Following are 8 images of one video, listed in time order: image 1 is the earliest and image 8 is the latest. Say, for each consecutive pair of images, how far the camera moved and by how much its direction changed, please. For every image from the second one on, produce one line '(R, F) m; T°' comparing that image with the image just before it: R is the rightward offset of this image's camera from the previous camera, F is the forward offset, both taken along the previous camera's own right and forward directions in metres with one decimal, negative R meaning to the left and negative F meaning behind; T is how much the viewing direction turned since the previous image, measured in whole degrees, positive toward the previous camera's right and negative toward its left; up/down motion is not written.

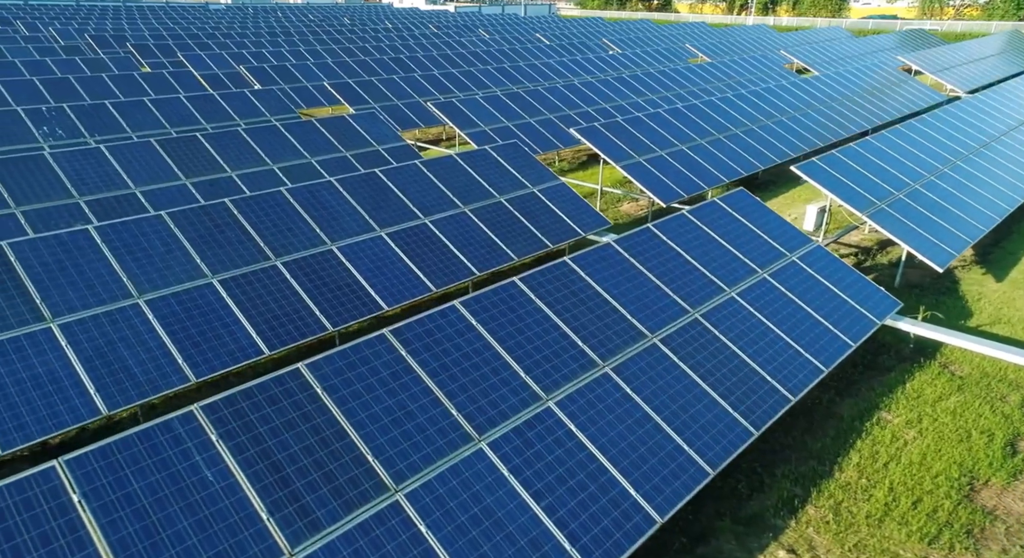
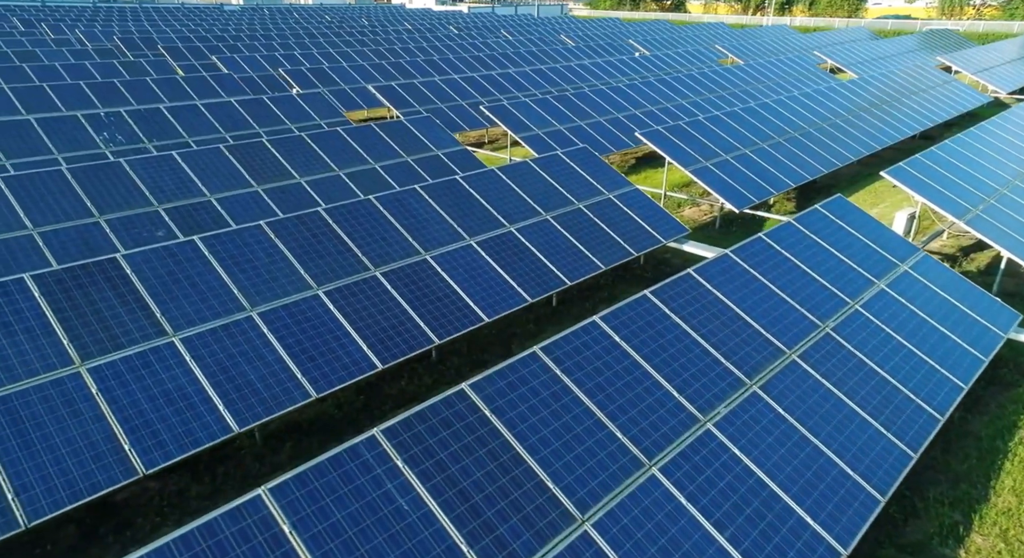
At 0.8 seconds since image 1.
(-1.5, +0.1) m; -1°
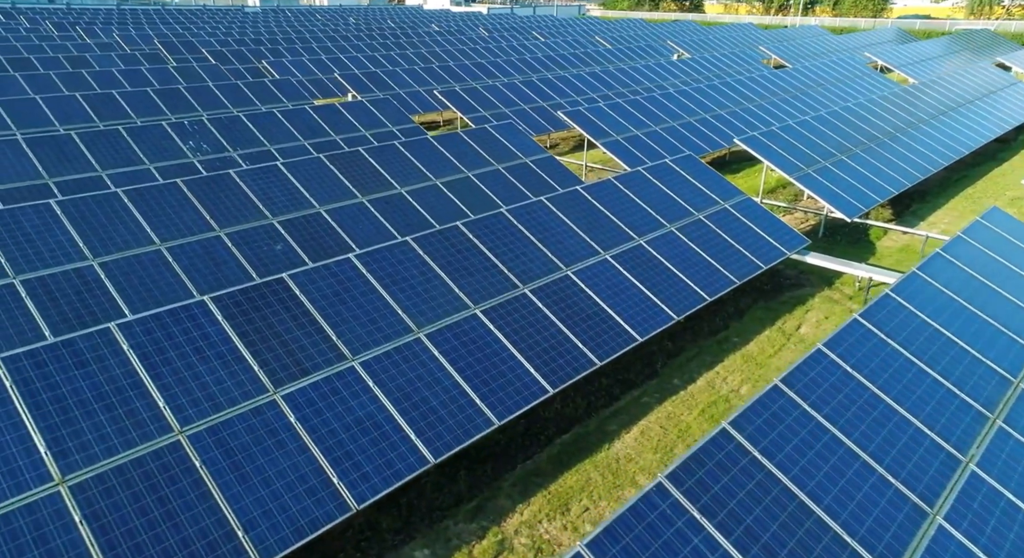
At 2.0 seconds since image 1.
(-2.3, +0.3) m; -1°
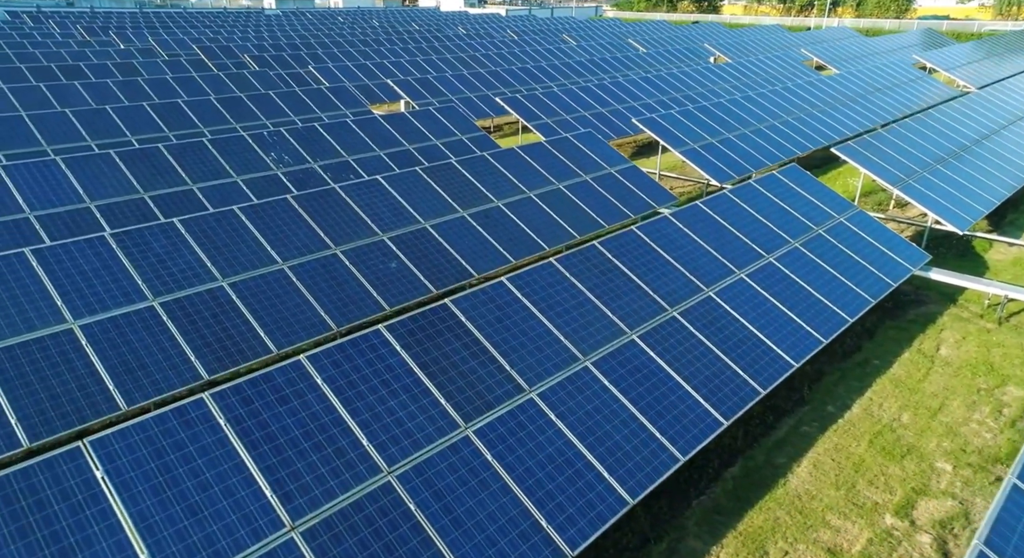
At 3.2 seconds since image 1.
(-2.1, +0.3) m; -1°
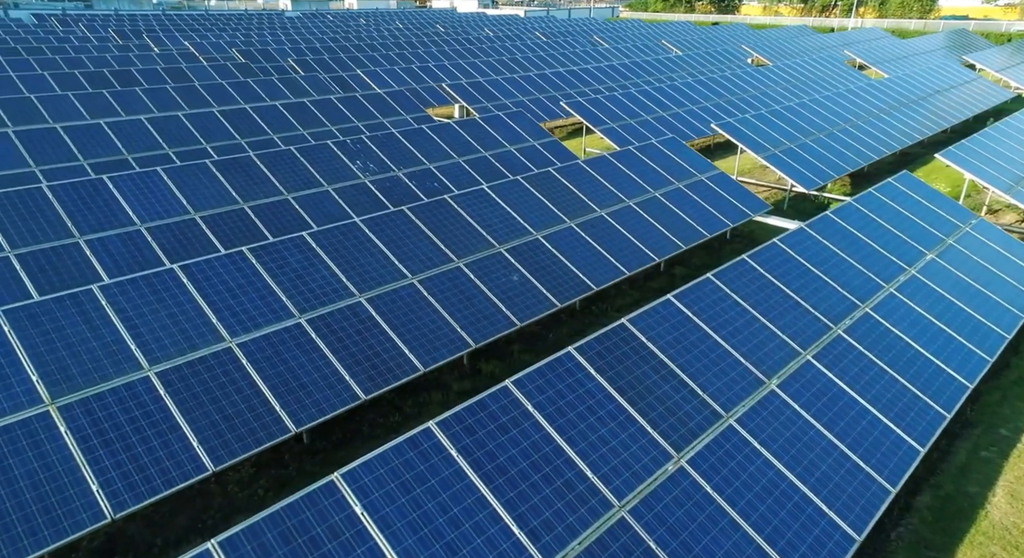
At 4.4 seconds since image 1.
(-2.2, +0.3) m; -1°
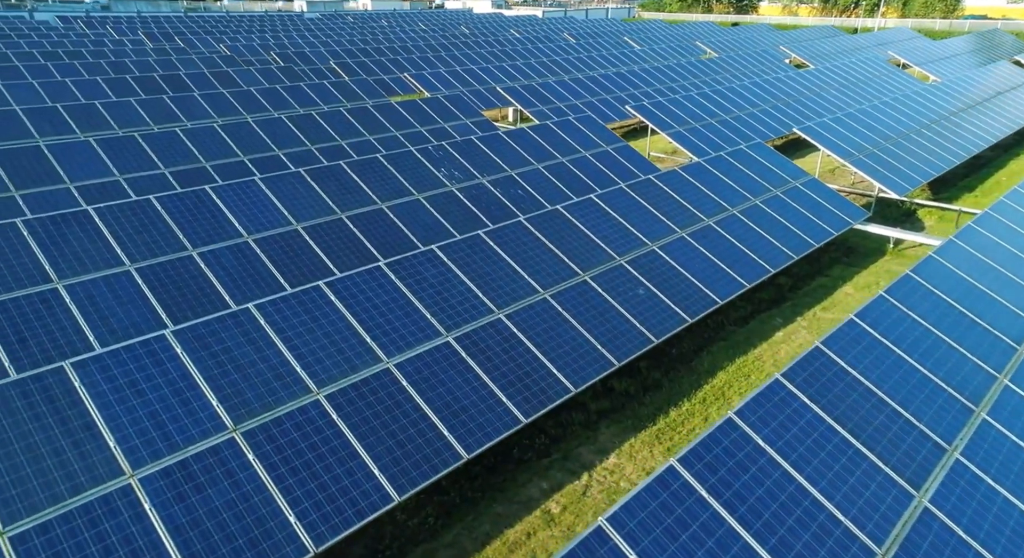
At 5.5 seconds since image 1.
(-2.2, +0.4) m; -1°
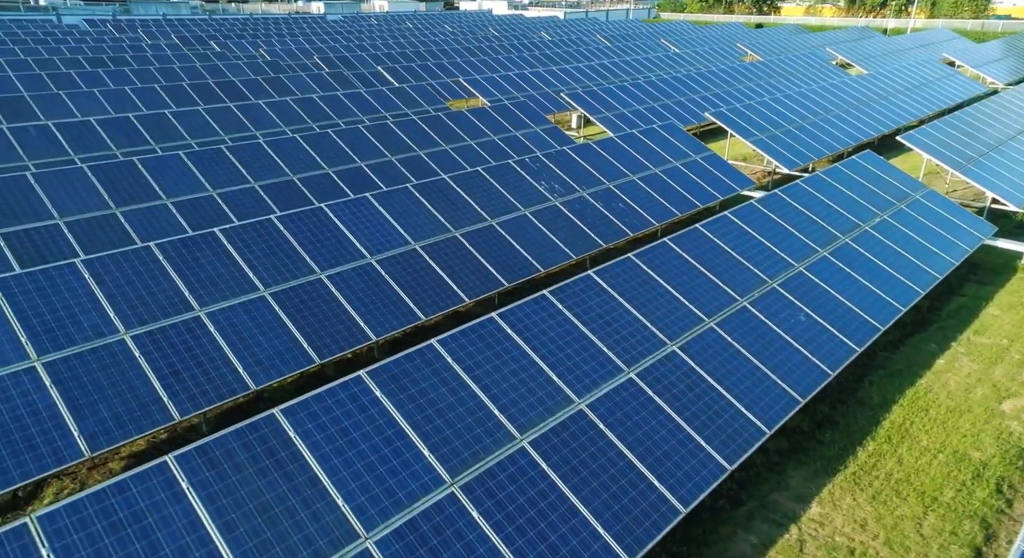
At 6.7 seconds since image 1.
(-2.5, +0.7) m; -1°
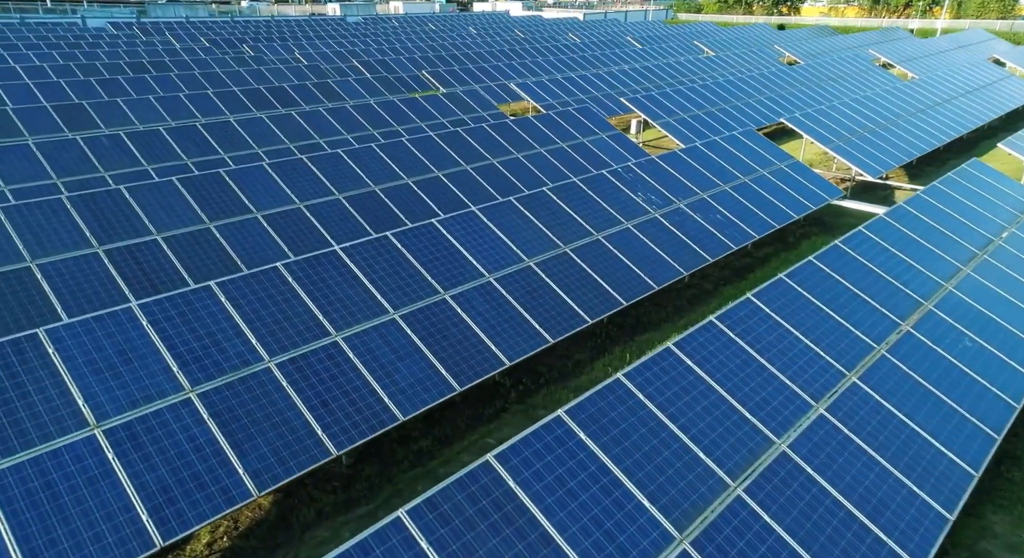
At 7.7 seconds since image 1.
(-2.3, +0.6) m; -1°
